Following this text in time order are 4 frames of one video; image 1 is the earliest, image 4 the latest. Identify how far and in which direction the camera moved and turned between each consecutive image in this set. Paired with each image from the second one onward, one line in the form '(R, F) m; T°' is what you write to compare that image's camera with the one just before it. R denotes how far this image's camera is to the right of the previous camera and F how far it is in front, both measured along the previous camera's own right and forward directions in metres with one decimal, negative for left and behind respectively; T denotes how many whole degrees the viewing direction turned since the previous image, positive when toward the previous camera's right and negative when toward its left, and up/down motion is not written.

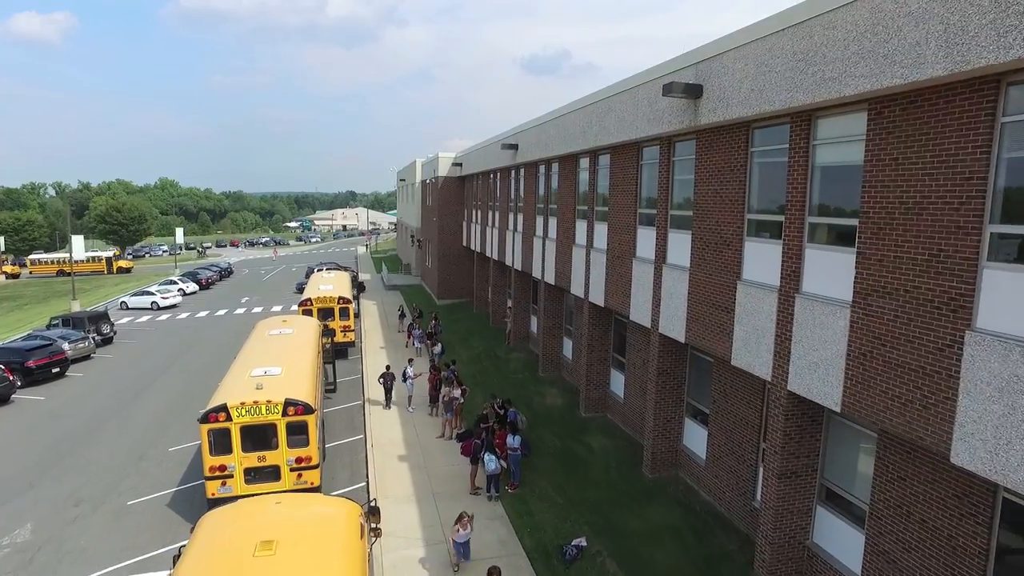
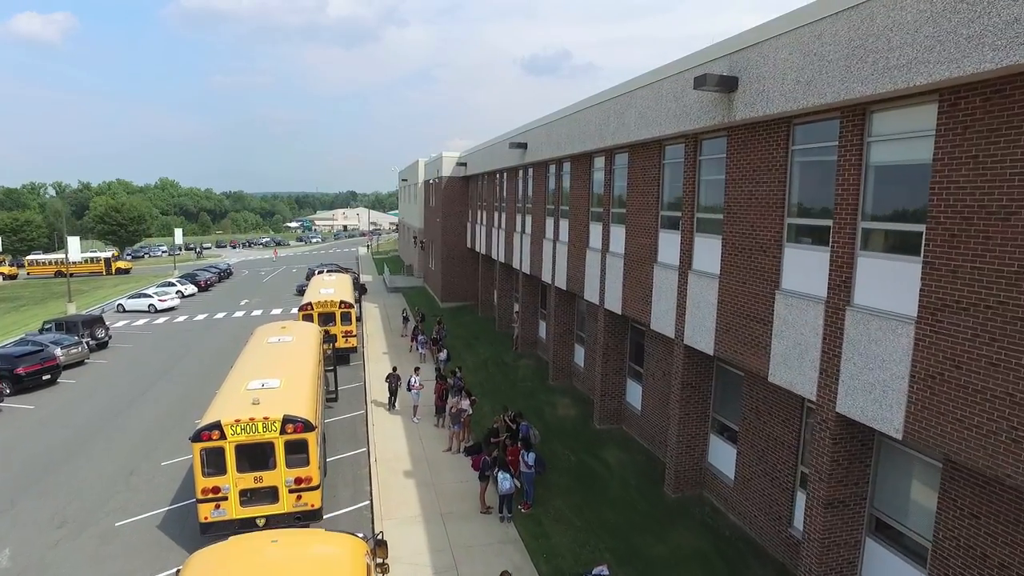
(-0.2, +0.8) m; 0°
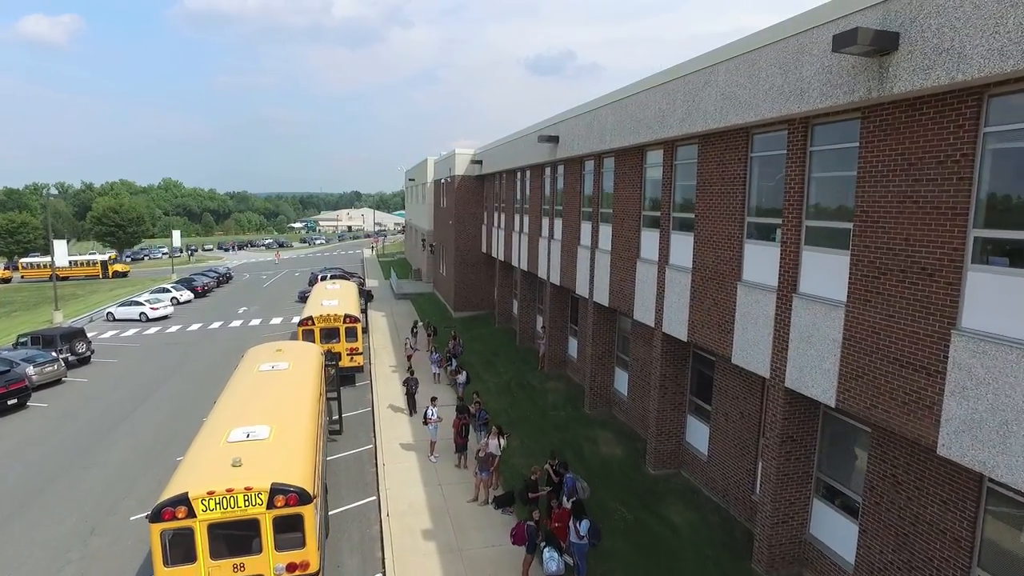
(-0.5, +2.6) m; 0°
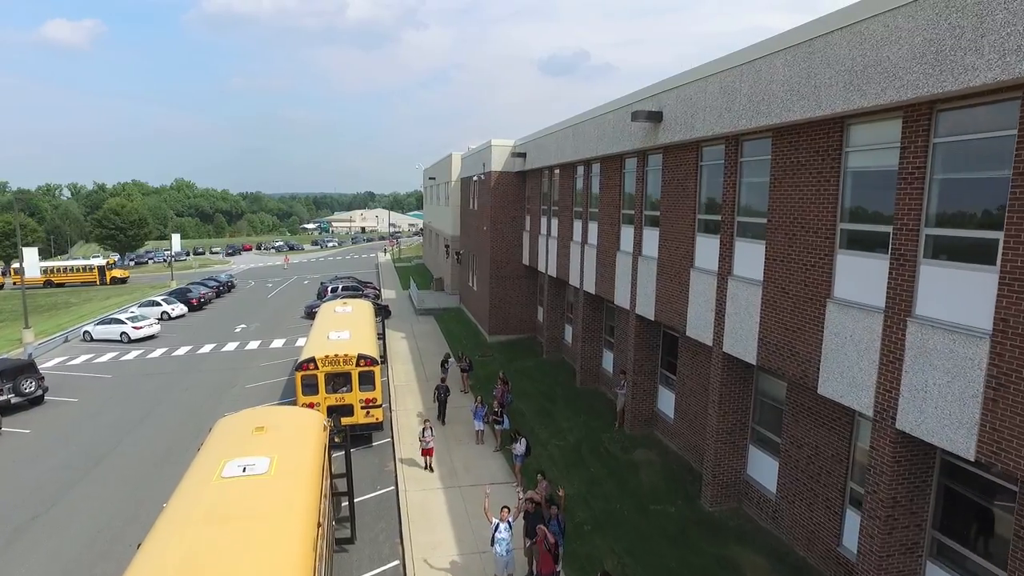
(-1.0, +5.4) m; -1°
